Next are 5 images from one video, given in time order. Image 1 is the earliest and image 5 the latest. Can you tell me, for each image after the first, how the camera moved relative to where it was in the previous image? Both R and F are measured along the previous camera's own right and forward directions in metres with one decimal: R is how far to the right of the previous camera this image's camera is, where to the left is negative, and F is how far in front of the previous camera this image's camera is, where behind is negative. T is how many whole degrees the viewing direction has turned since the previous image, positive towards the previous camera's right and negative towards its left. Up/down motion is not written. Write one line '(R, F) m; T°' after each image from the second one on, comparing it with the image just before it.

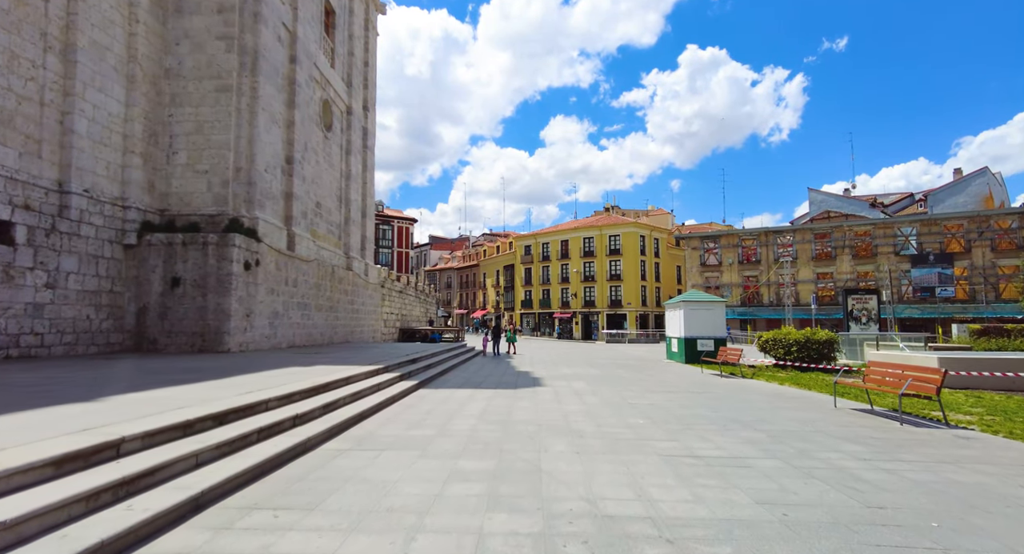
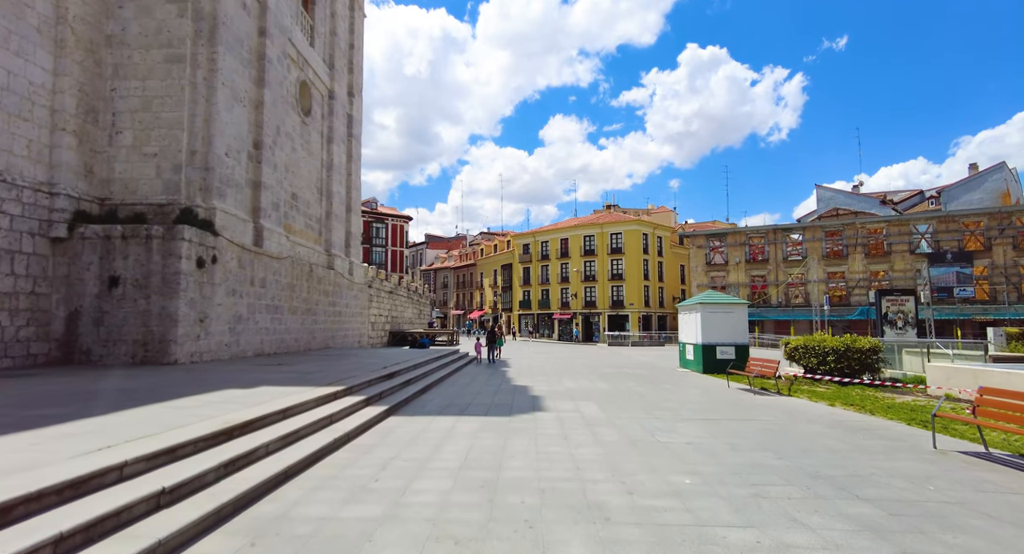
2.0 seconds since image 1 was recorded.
(+0.1, +1.8) m; 0°
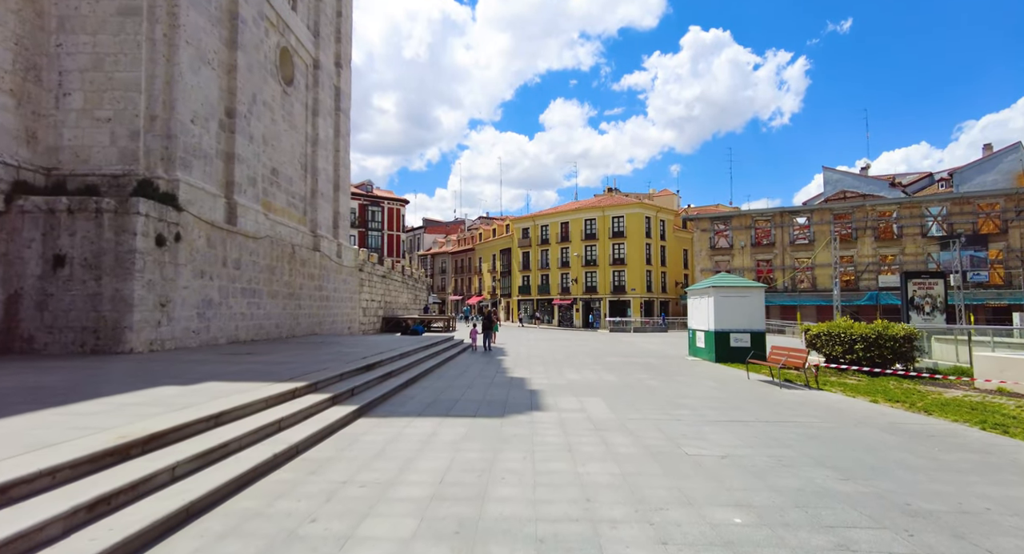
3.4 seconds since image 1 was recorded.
(+0.1, +1.2) m; 0°
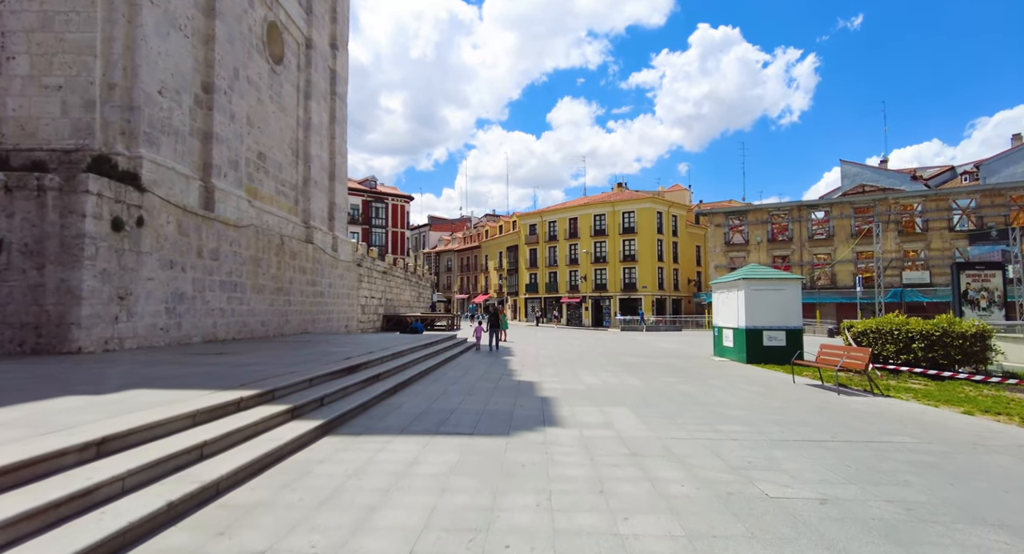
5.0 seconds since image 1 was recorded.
(0.0, +1.4) m; -1°
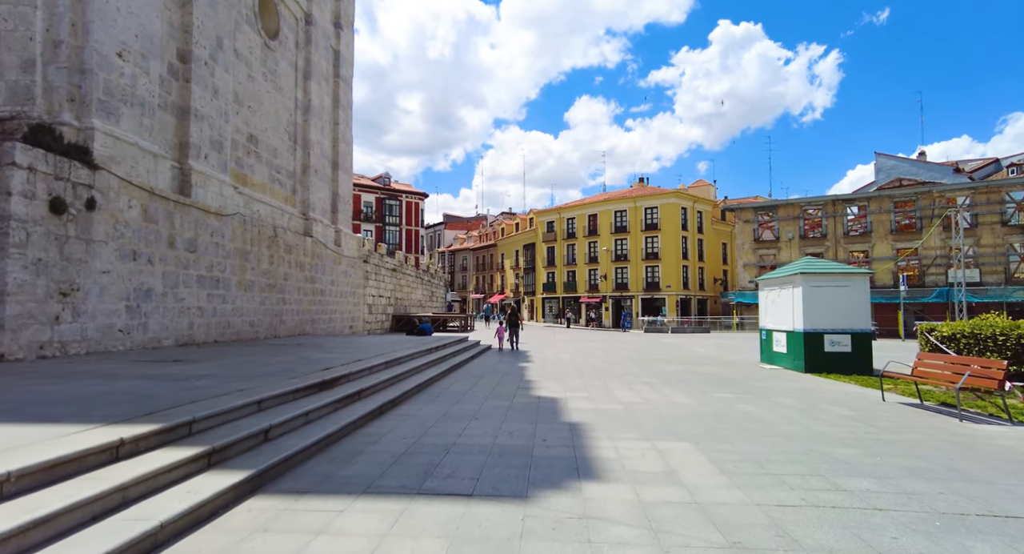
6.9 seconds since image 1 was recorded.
(0.0, +1.7) m; -2°
